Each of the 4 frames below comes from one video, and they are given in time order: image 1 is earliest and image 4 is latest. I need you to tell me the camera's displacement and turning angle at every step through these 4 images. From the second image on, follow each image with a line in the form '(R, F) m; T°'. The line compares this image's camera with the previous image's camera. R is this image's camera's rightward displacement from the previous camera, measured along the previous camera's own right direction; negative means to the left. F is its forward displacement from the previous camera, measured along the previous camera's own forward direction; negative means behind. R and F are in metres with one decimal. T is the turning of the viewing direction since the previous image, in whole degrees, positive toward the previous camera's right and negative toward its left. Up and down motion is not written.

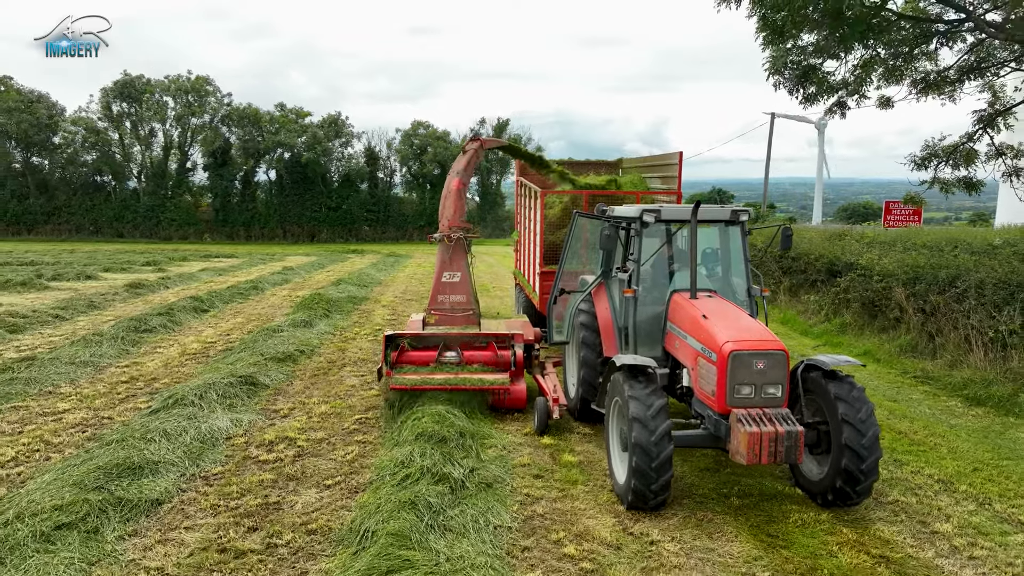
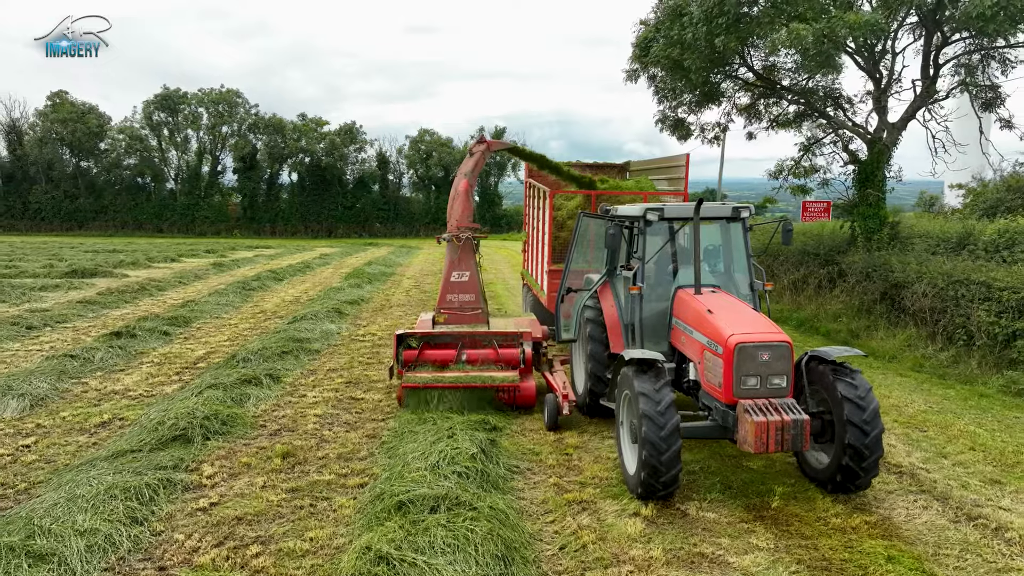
(+0.2, -3.9) m; 0°
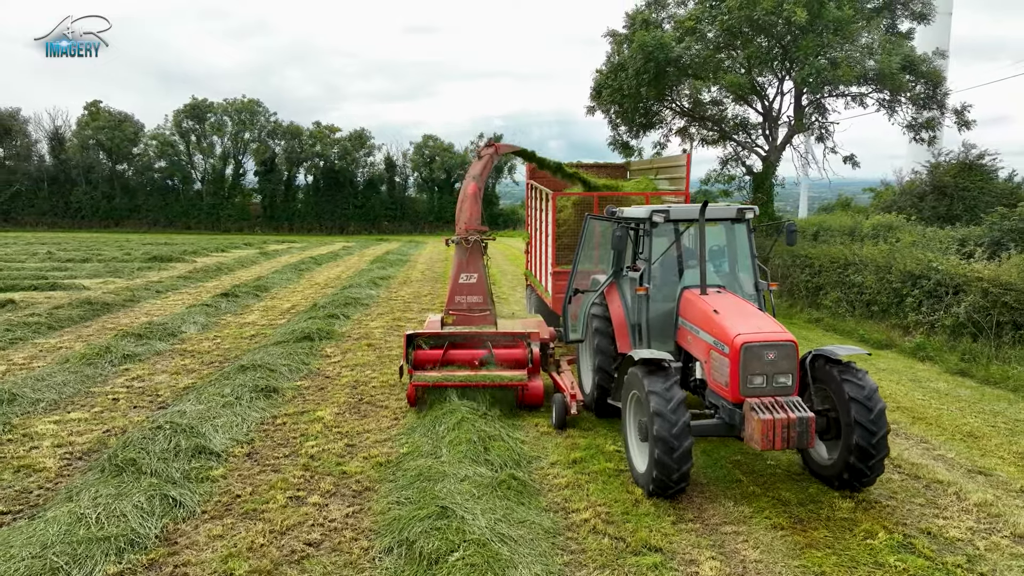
(+0.2, -3.5) m; 0°
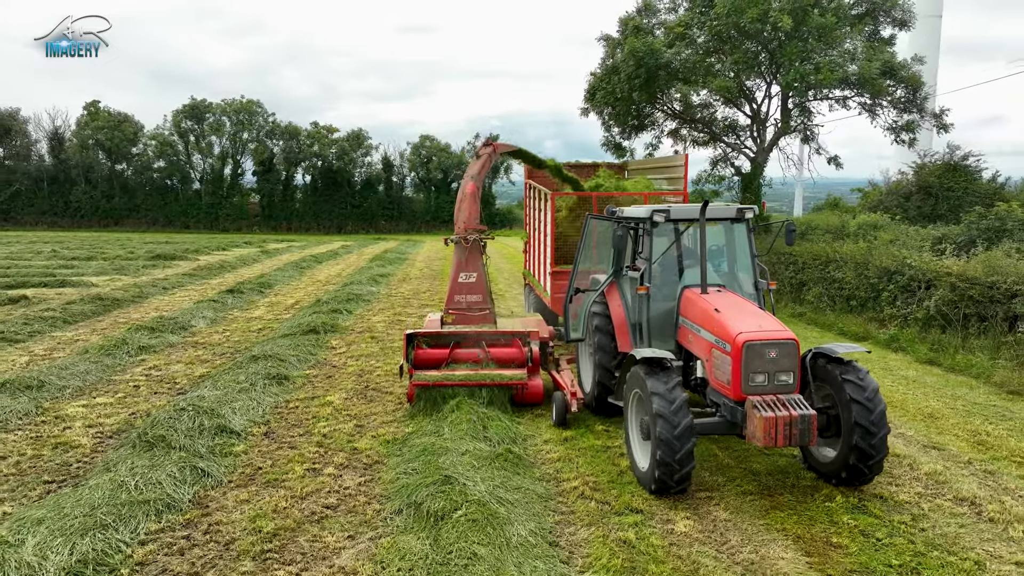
(0.0, -0.4) m; 0°
